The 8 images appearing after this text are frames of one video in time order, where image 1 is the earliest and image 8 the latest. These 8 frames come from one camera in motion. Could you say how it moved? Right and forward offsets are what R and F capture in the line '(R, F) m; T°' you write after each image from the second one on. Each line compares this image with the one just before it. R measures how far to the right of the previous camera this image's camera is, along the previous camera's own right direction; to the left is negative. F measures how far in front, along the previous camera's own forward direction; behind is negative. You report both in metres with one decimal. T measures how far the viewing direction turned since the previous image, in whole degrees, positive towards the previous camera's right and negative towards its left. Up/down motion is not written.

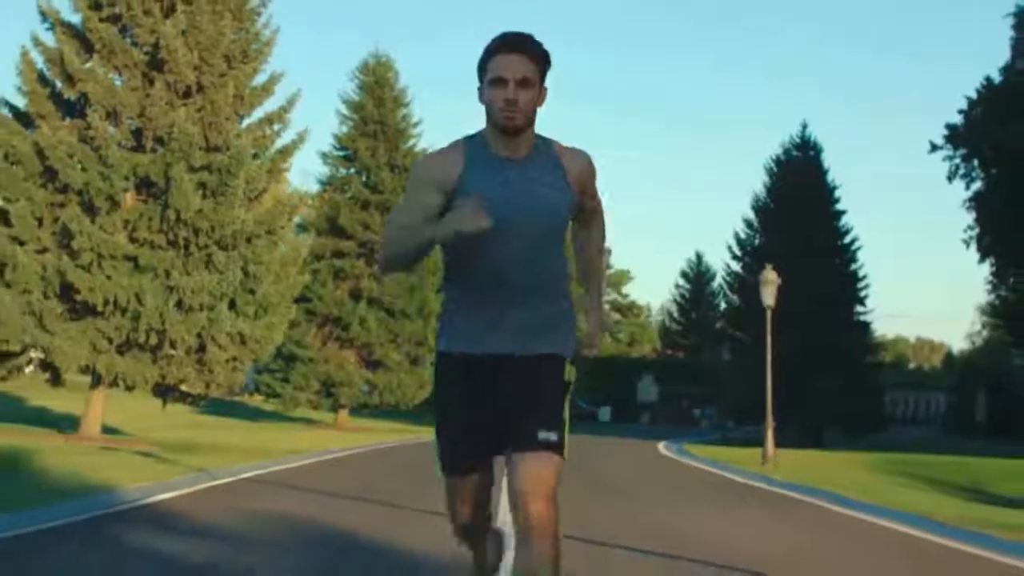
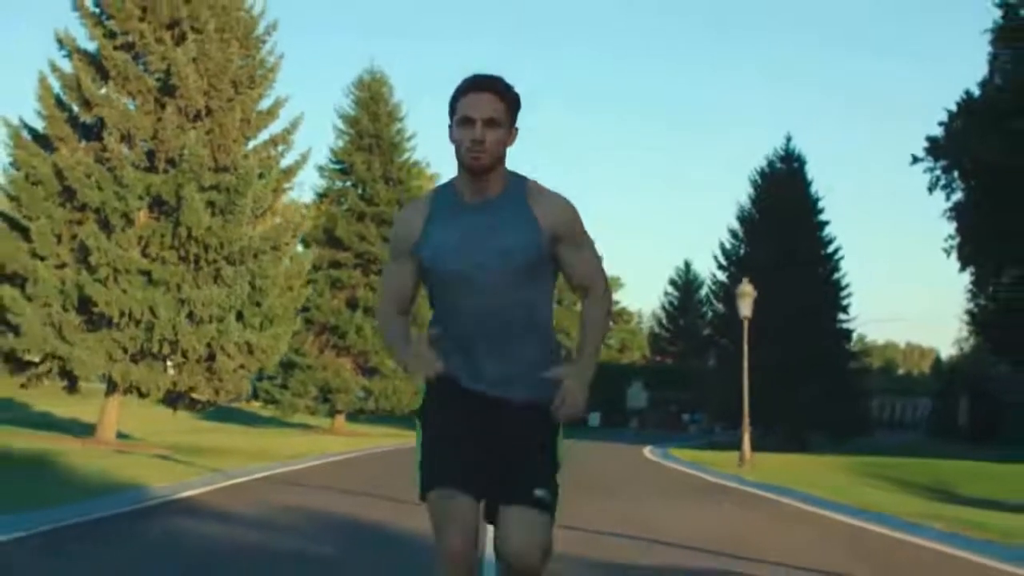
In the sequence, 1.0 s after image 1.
(0.0, -1.6) m; 0°
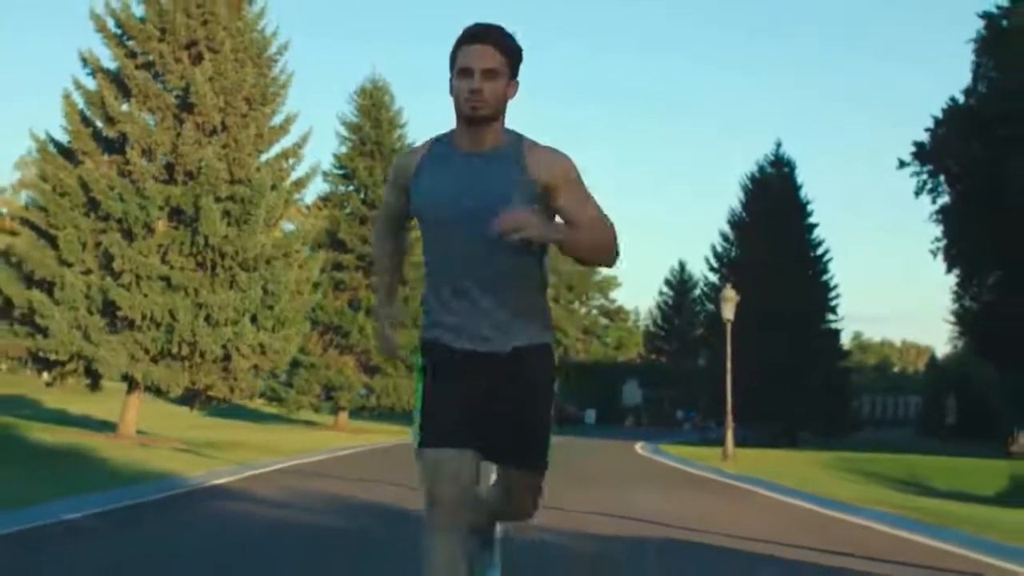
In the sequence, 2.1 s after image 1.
(0.0, -1.9) m; 0°
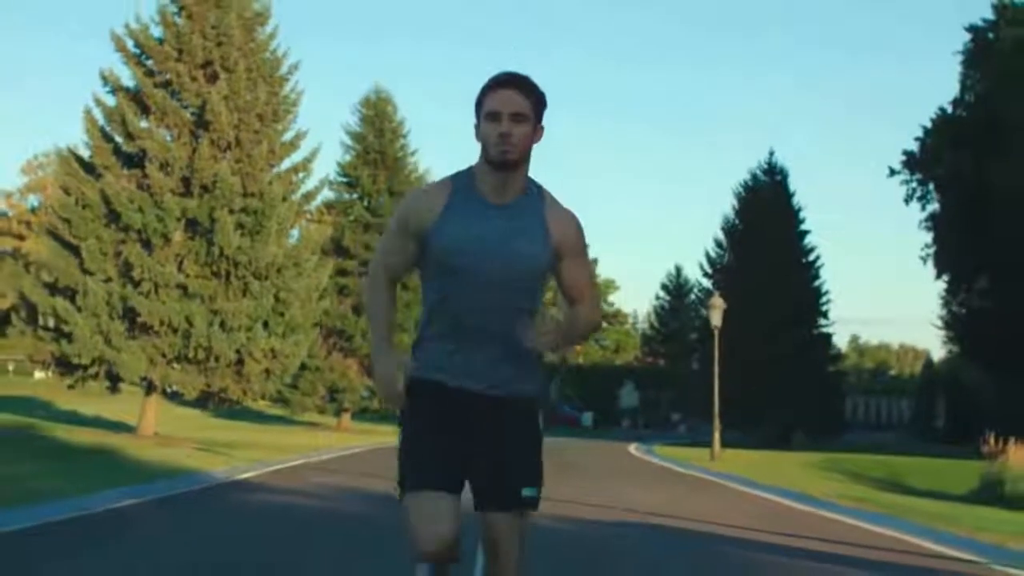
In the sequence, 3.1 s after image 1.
(0.0, -1.6) m; 0°
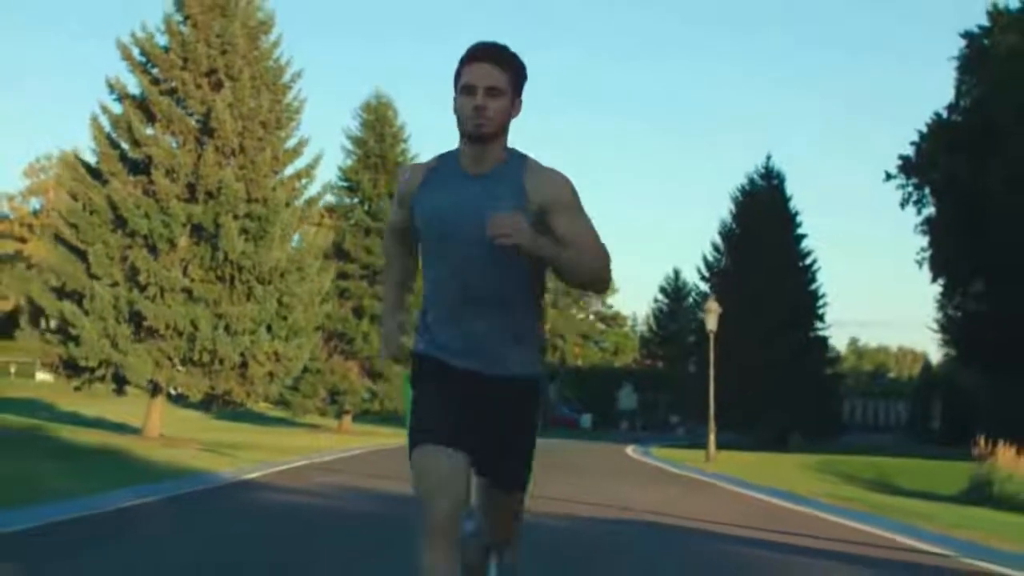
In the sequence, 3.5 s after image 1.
(0.0, -0.6) m; 0°
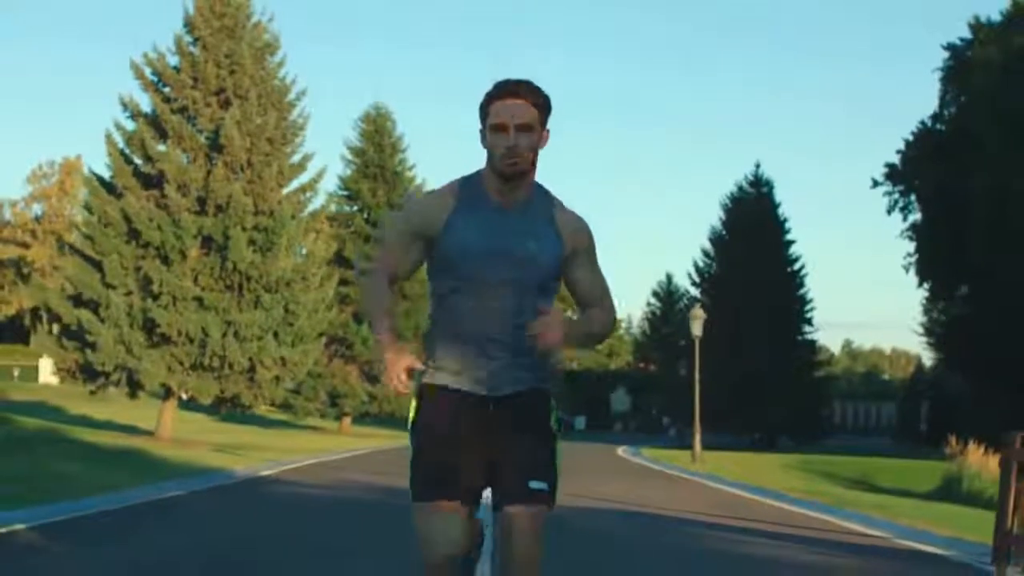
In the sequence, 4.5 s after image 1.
(0.0, -1.7) m; 0°
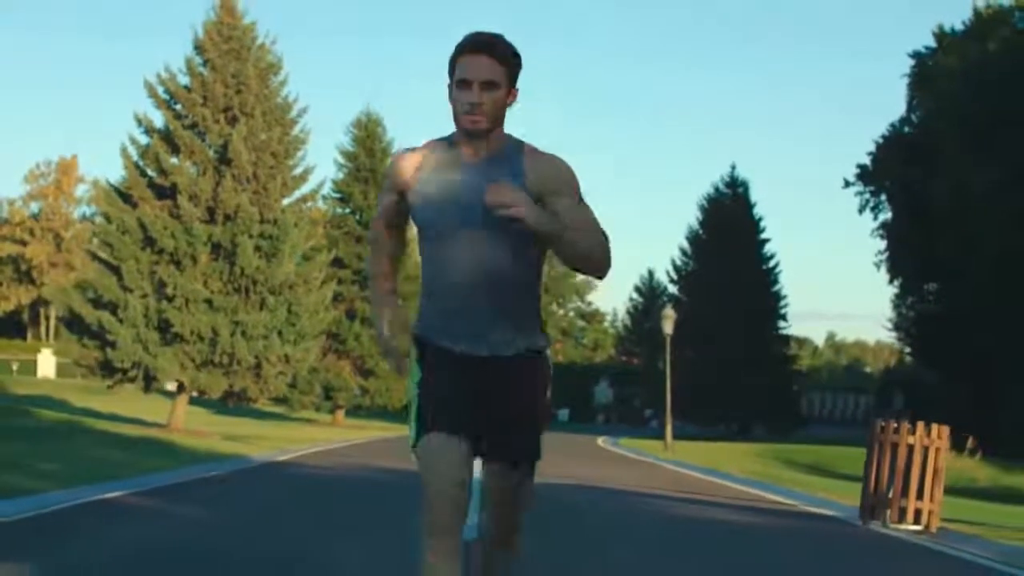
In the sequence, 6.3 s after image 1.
(0.0, -2.9) m; +1°
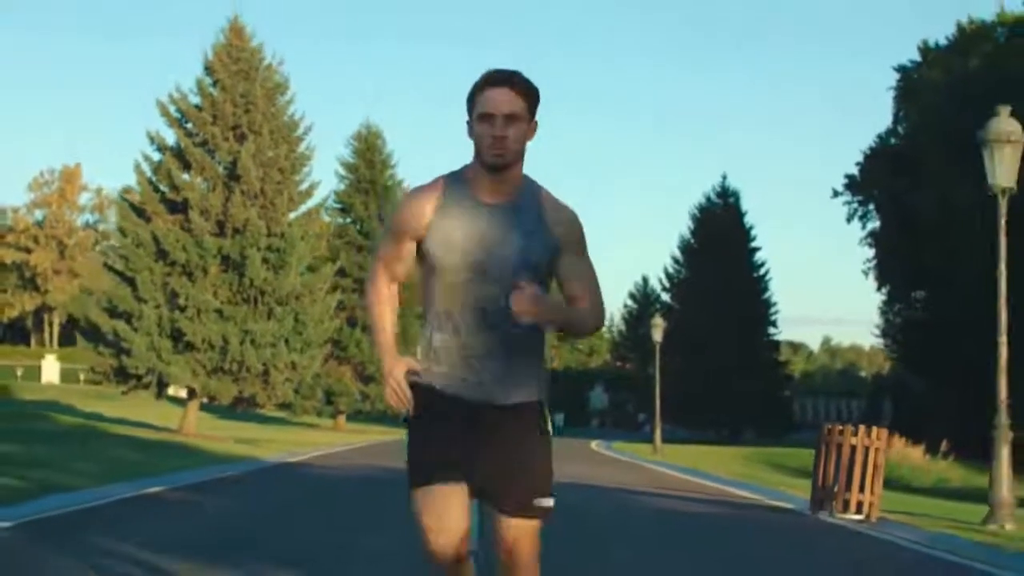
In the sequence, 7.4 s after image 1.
(0.0, -1.8) m; 0°
